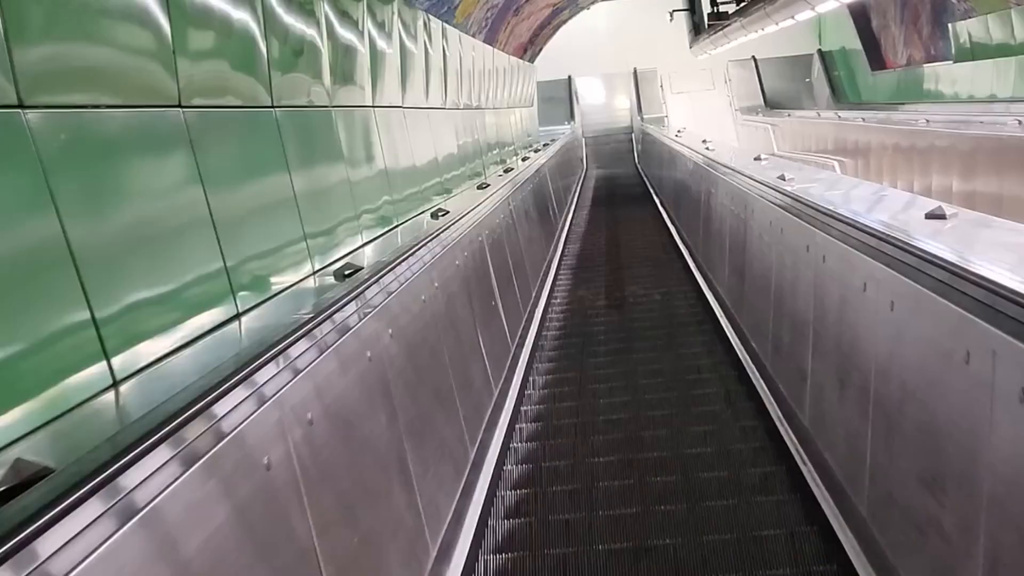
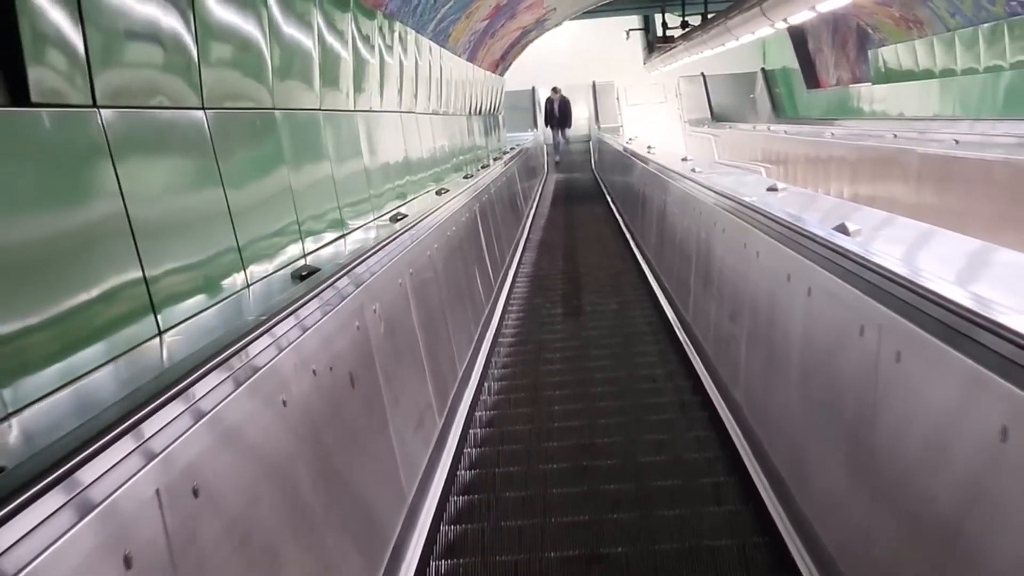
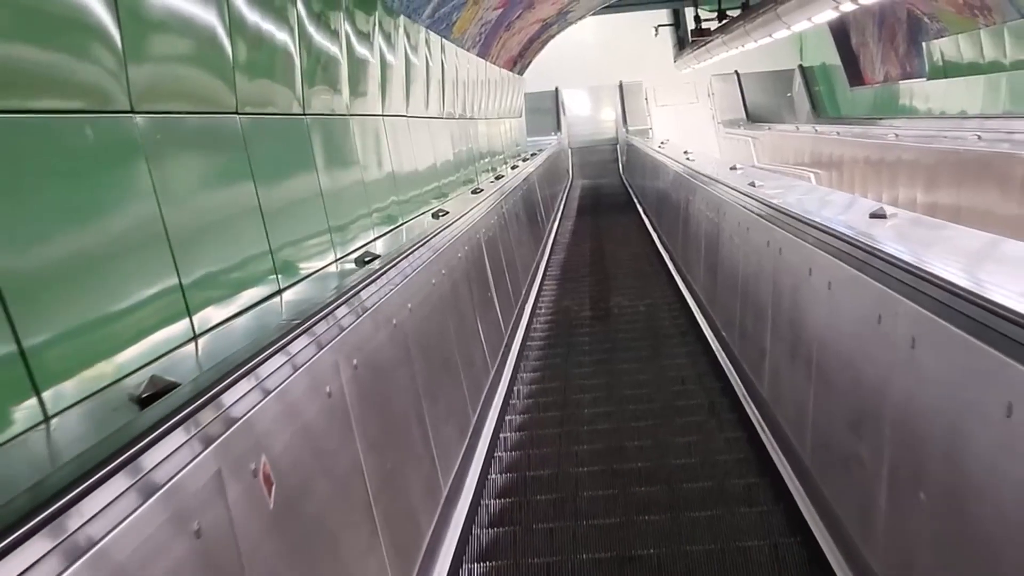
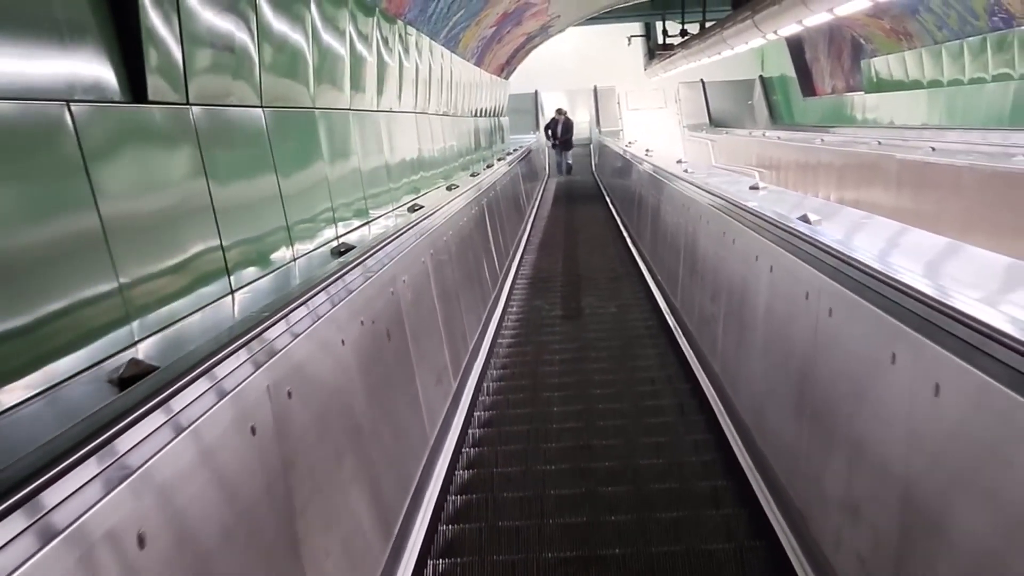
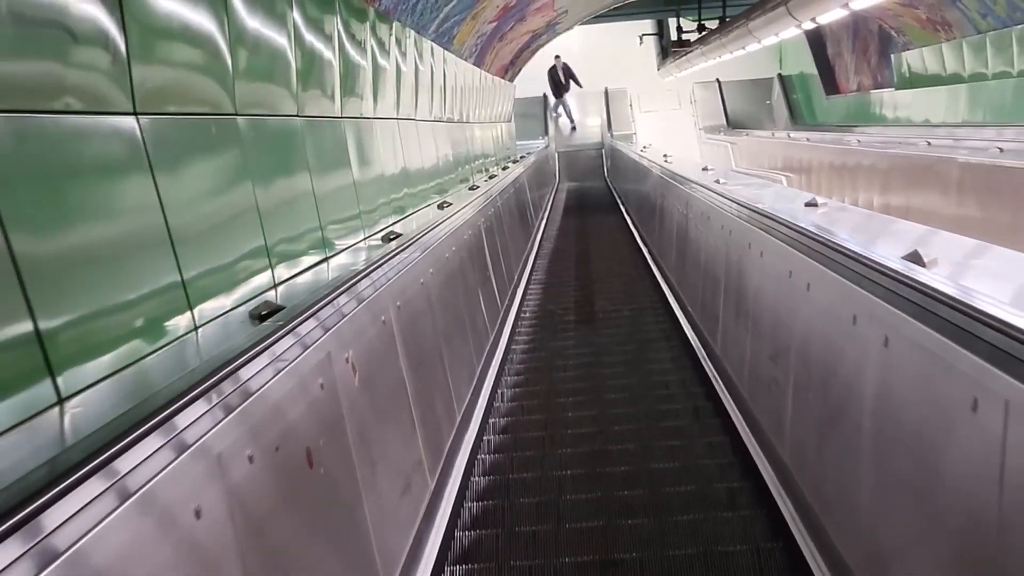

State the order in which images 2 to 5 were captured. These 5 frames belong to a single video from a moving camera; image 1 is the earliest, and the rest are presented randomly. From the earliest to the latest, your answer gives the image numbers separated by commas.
3, 5, 2, 4
